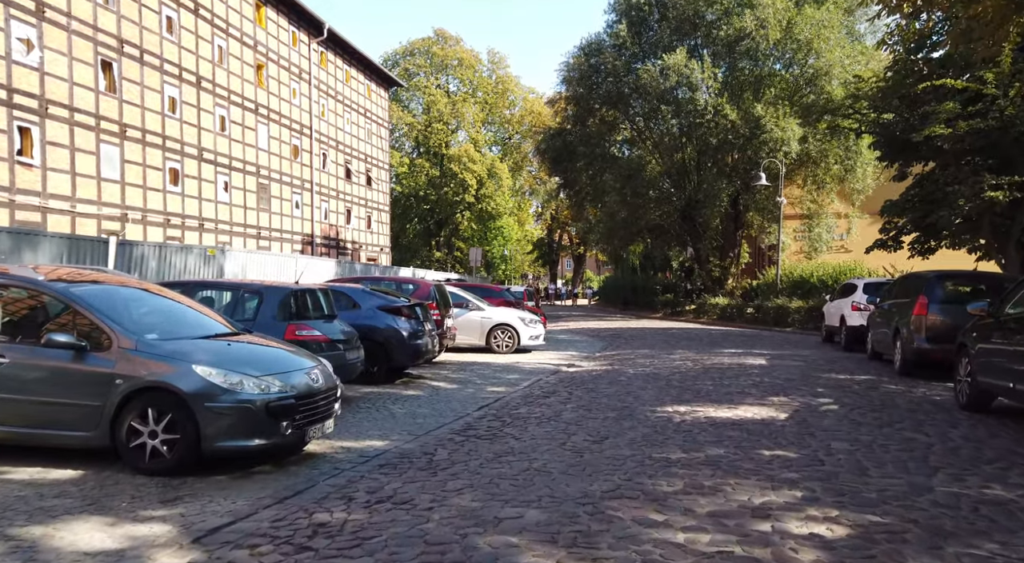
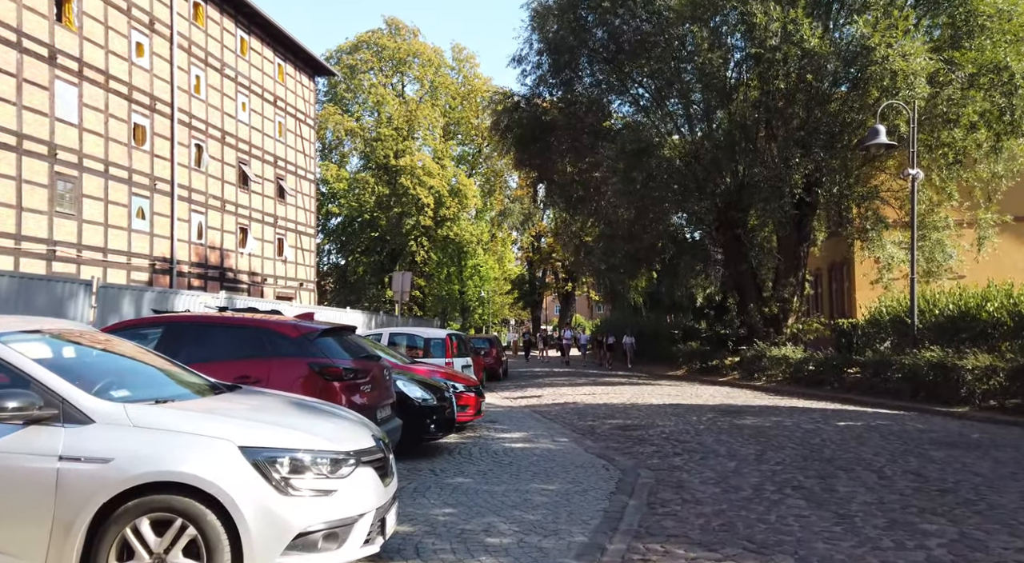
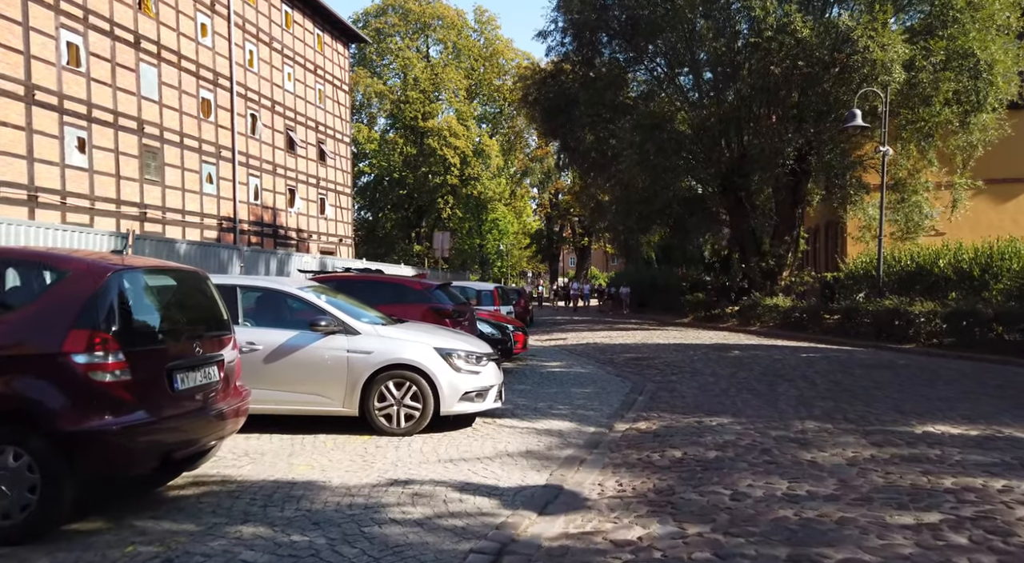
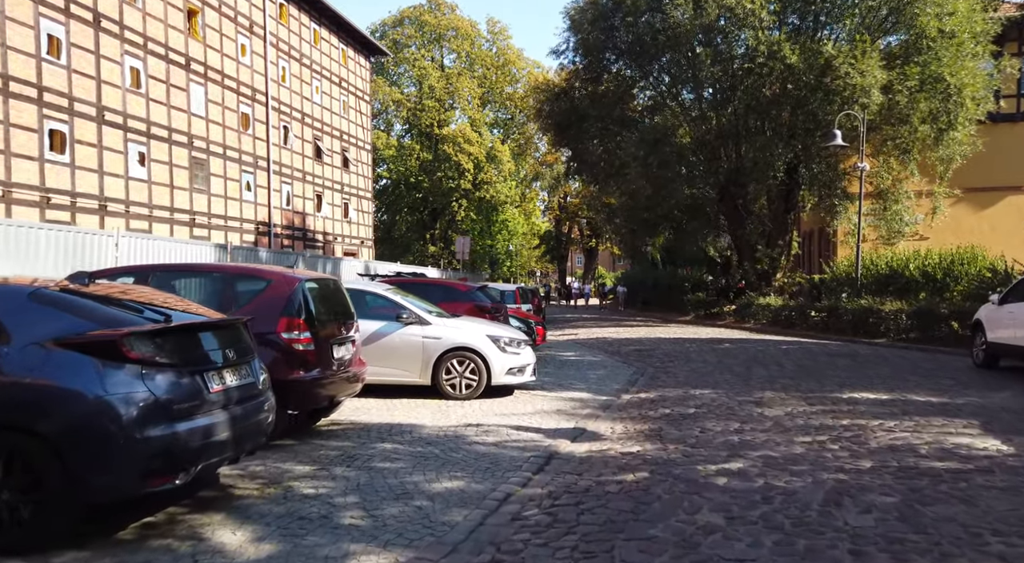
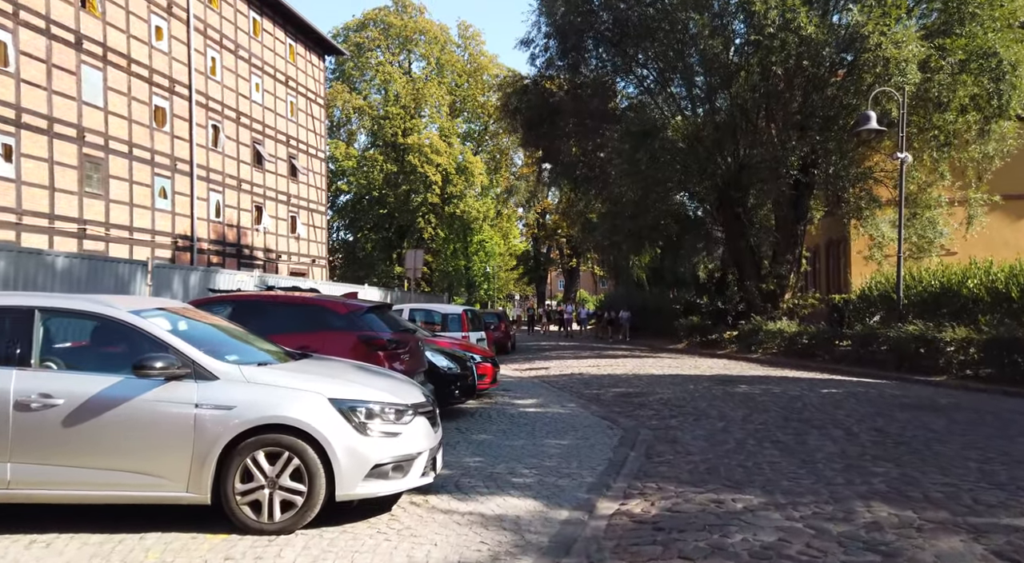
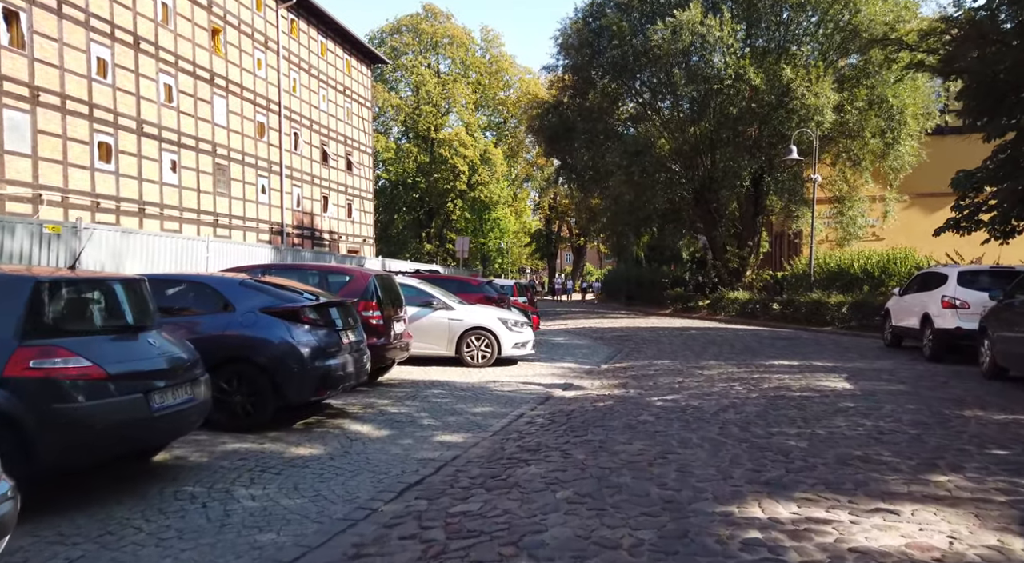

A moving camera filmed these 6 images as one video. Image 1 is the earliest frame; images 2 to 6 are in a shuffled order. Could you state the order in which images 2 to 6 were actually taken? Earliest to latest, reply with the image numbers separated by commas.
6, 4, 3, 5, 2
